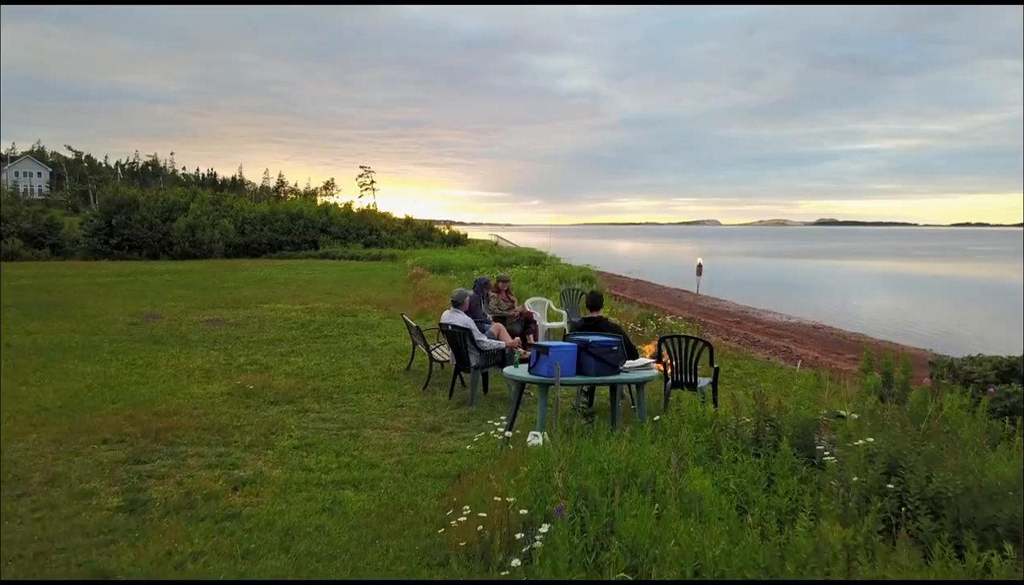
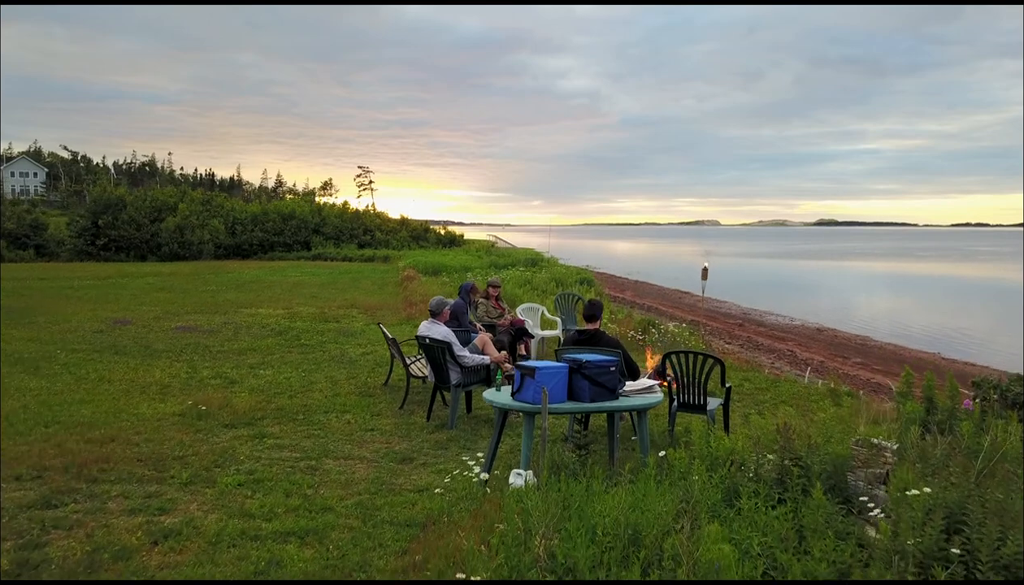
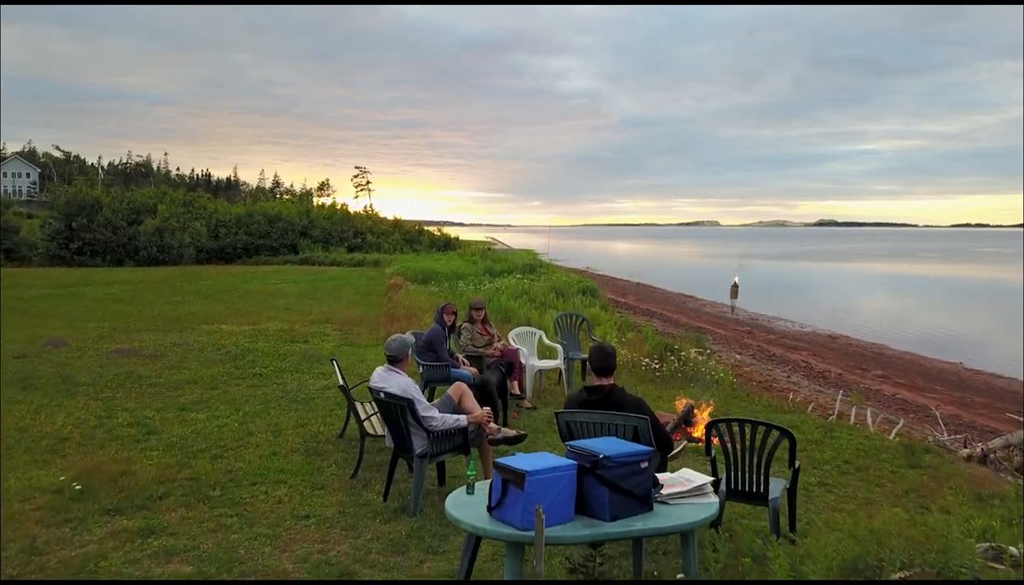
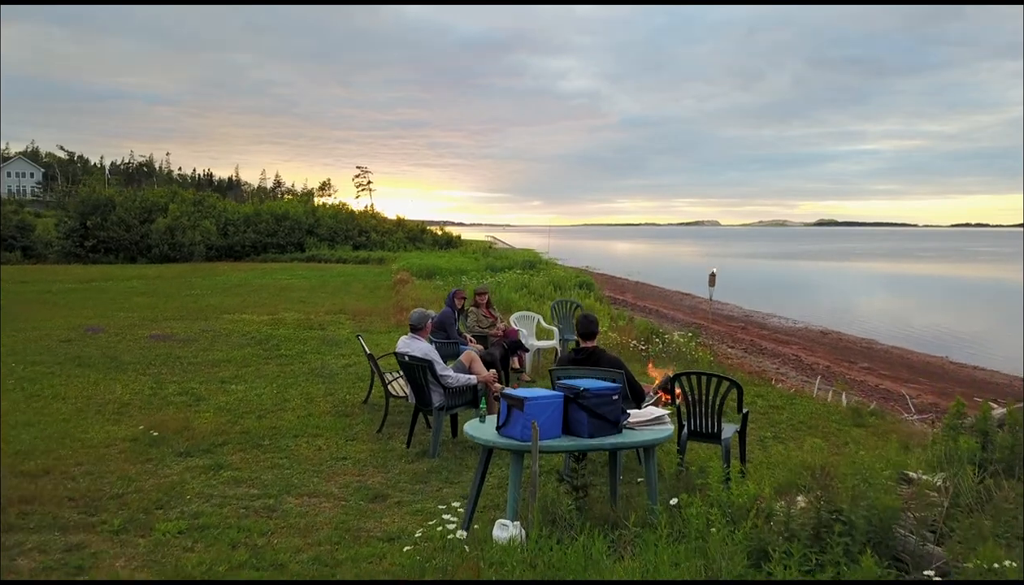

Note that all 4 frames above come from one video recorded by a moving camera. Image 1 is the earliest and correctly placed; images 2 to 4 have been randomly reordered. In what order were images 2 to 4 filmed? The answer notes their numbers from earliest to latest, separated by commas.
2, 4, 3
